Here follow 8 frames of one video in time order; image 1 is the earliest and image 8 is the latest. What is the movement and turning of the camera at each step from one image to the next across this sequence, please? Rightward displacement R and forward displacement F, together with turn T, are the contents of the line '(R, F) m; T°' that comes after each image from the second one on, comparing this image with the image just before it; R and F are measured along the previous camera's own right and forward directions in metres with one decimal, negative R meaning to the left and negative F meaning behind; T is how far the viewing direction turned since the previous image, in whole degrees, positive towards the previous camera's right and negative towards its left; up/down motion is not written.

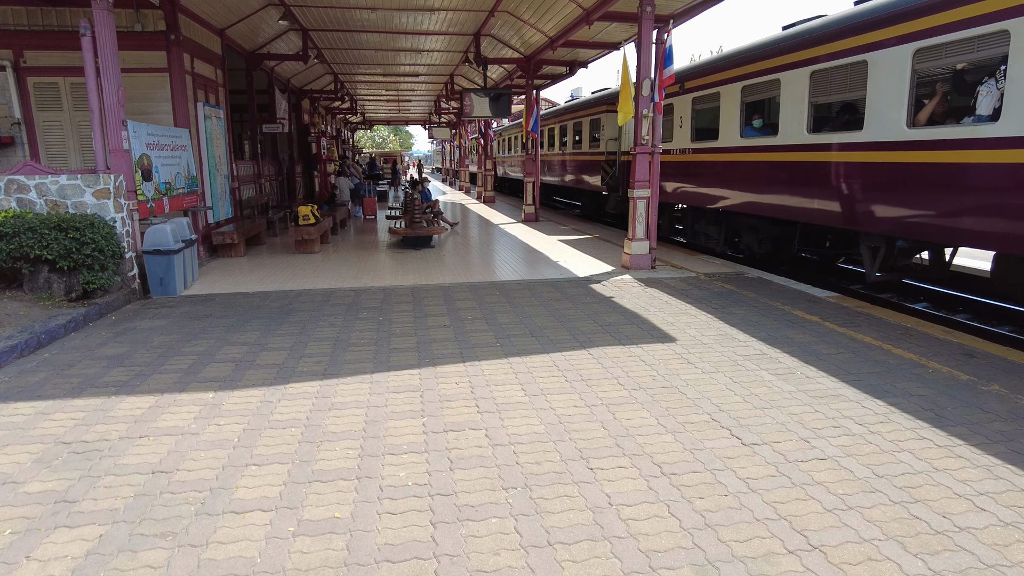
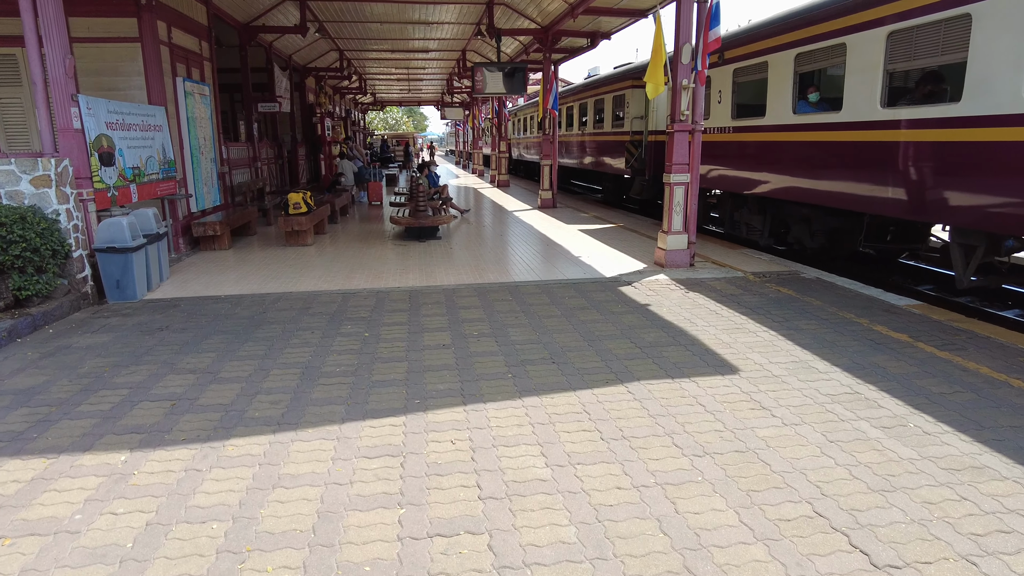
(0.0, +1.1) m; -1°
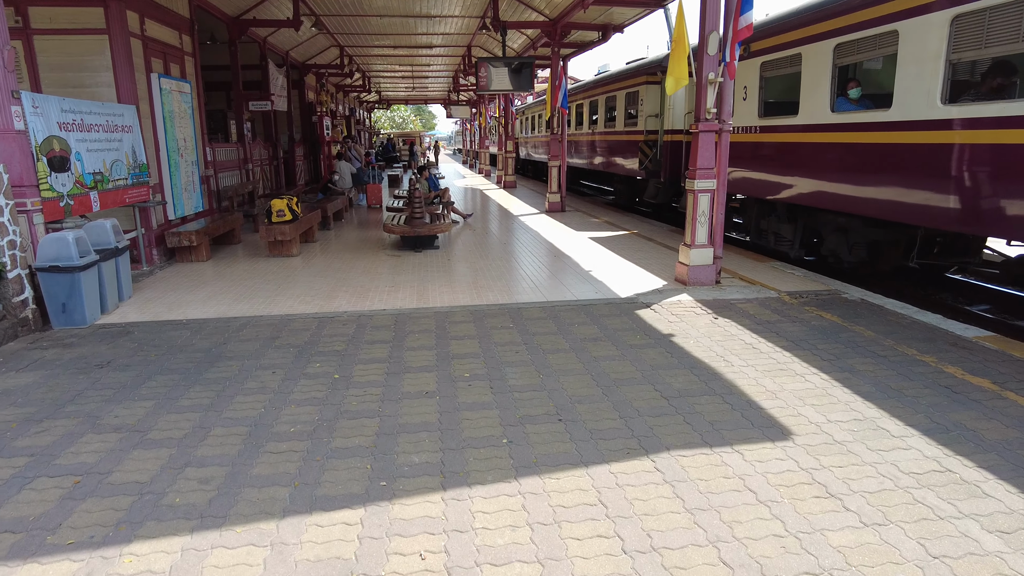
(+0.1, +0.8) m; -1°
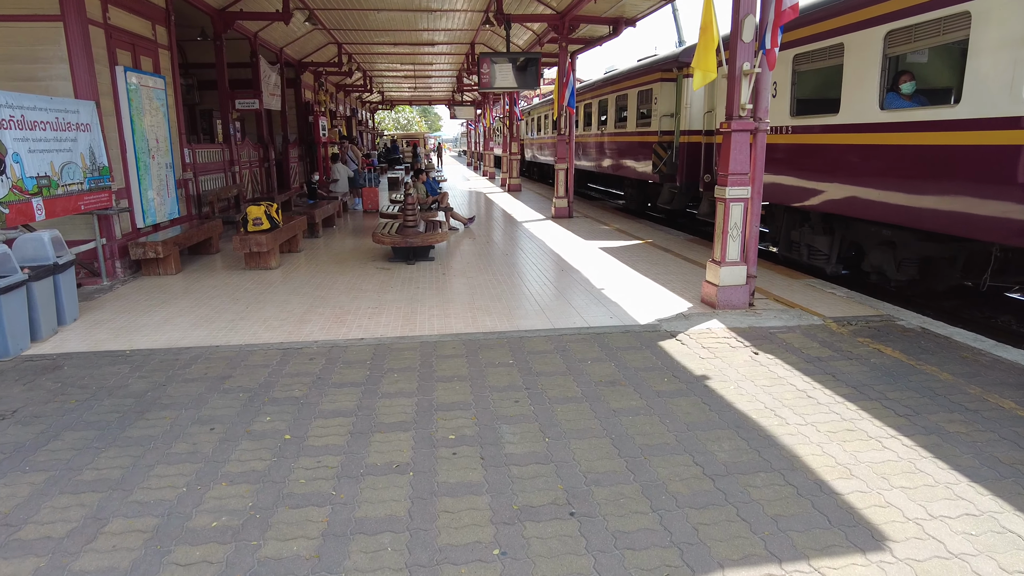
(0.0, +0.9) m; 0°
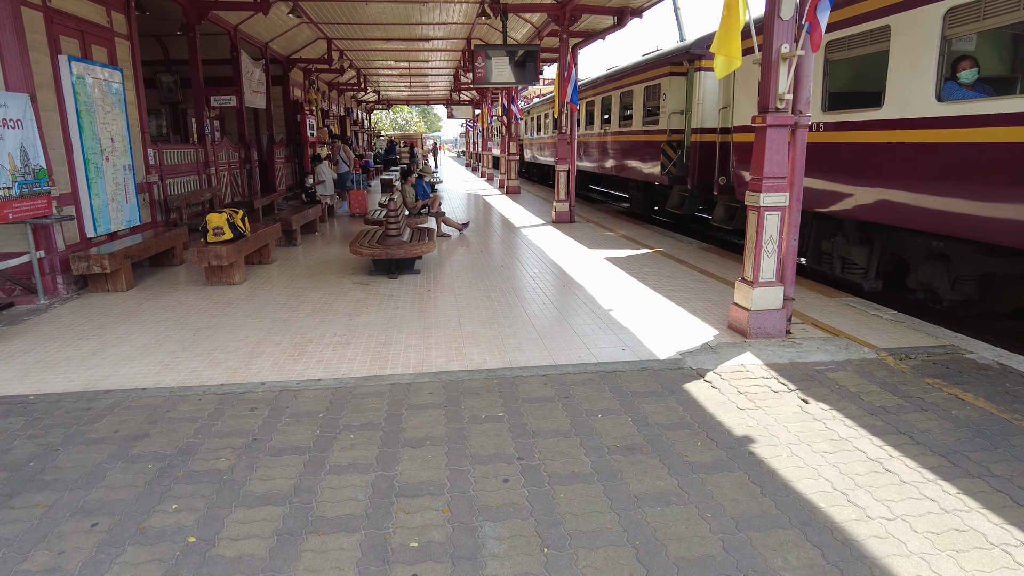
(+0.1, +0.9) m; 0°
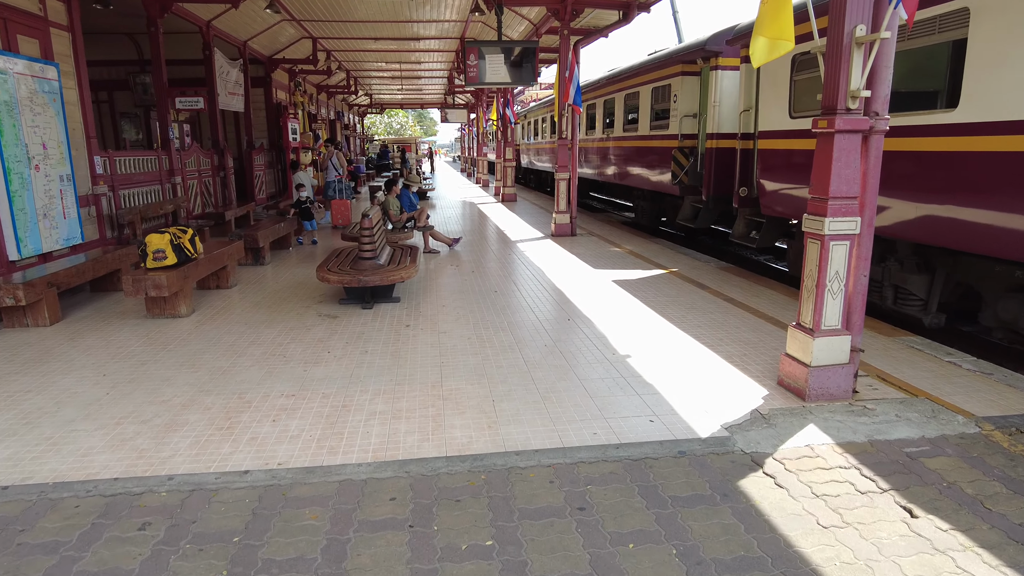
(0.0, +1.1) m; 0°
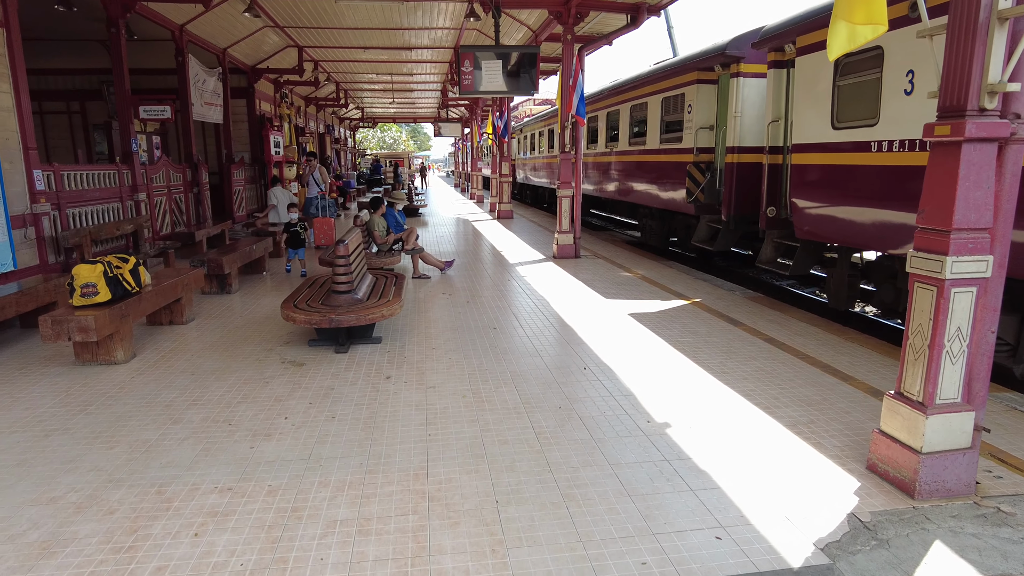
(-0.1, +1.0) m; +1°
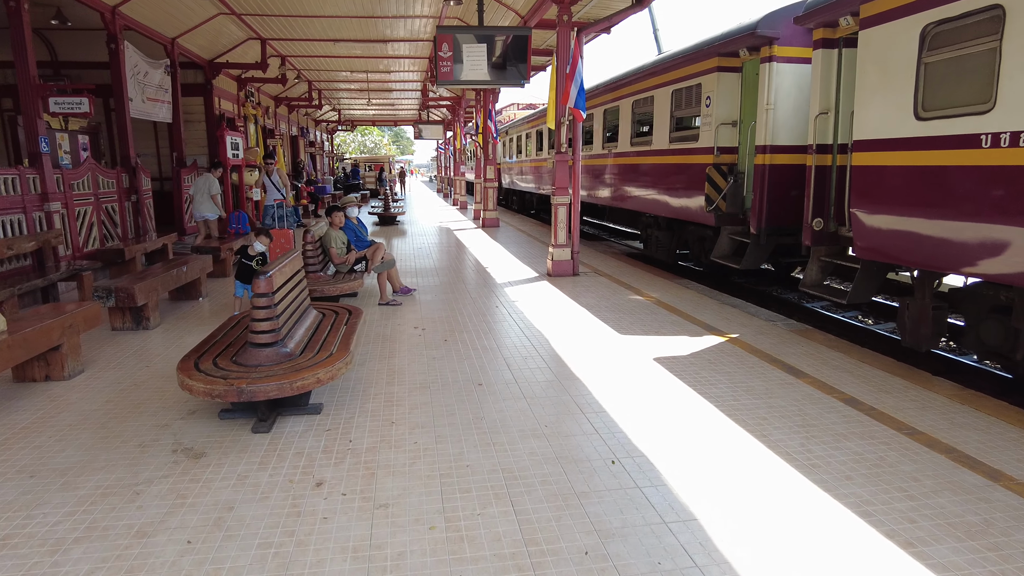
(0.0, +1.5) m; +1°
